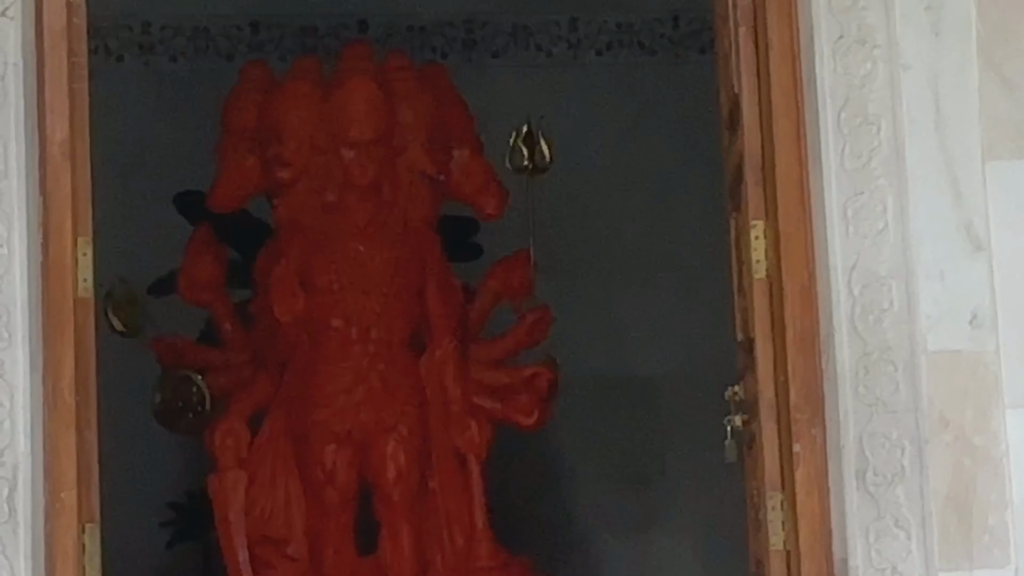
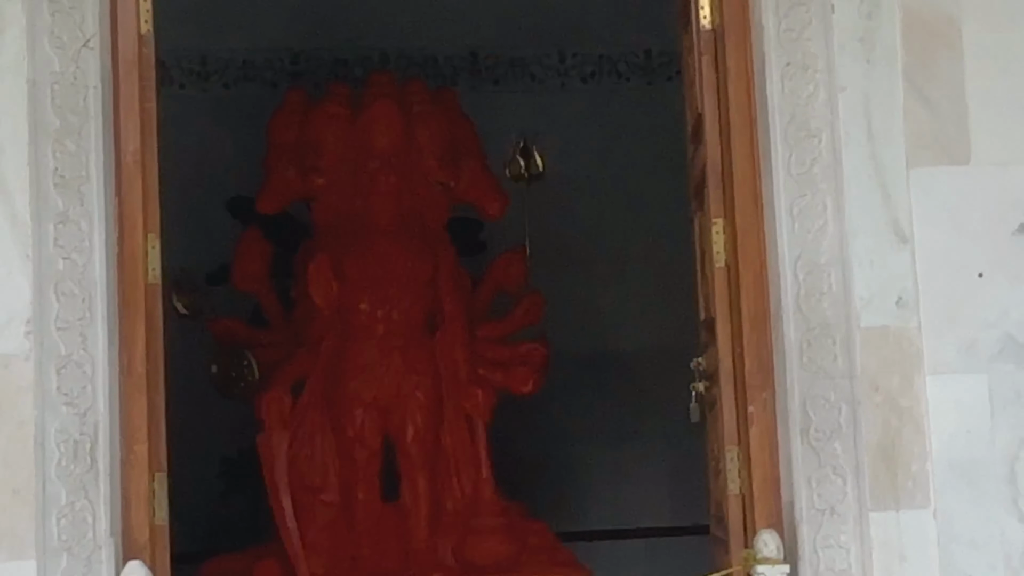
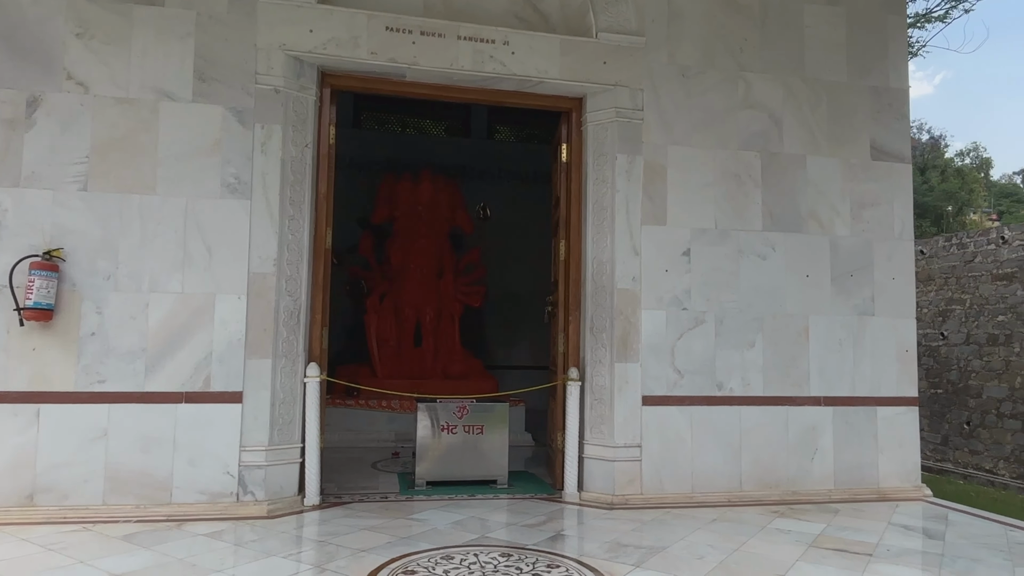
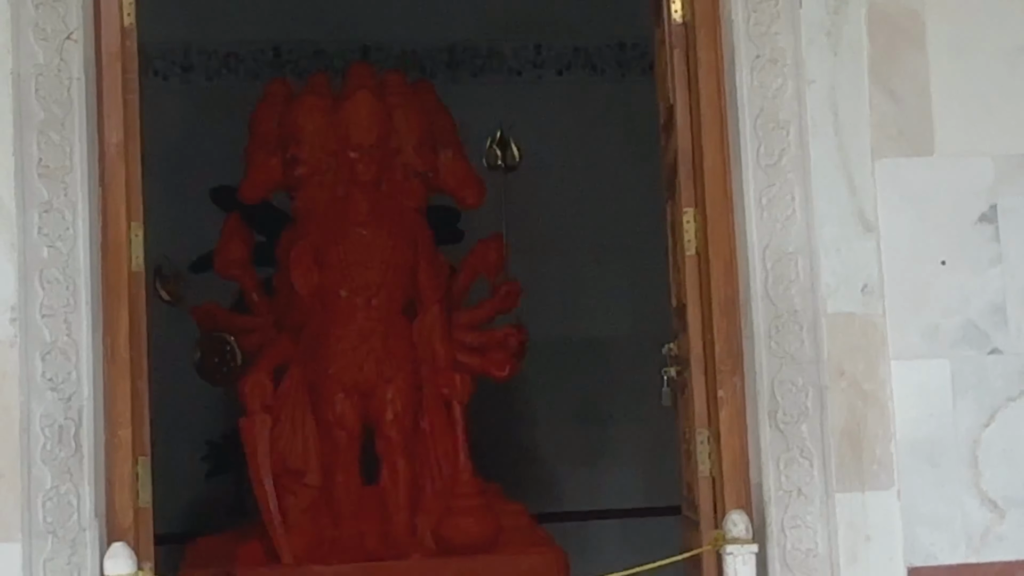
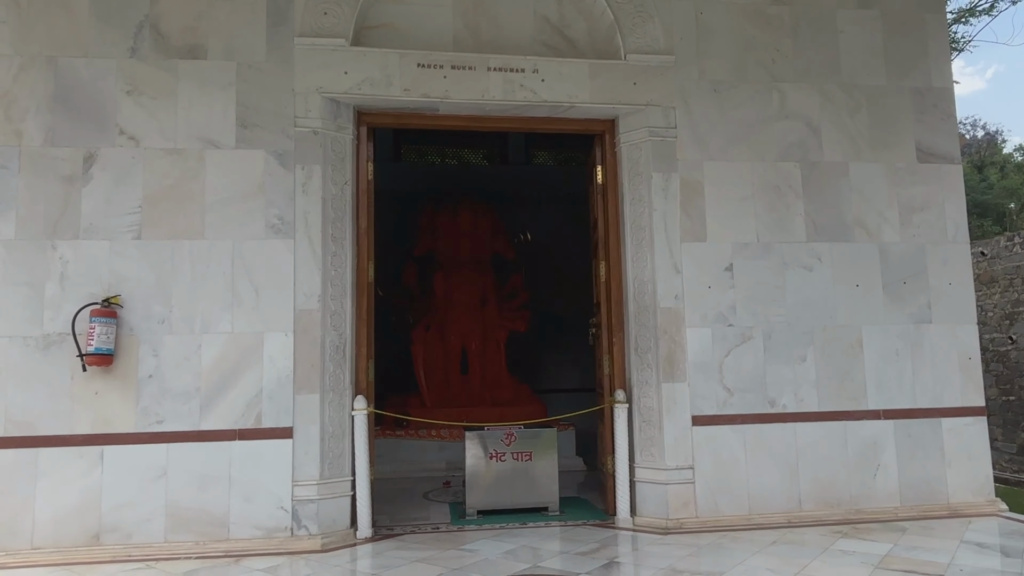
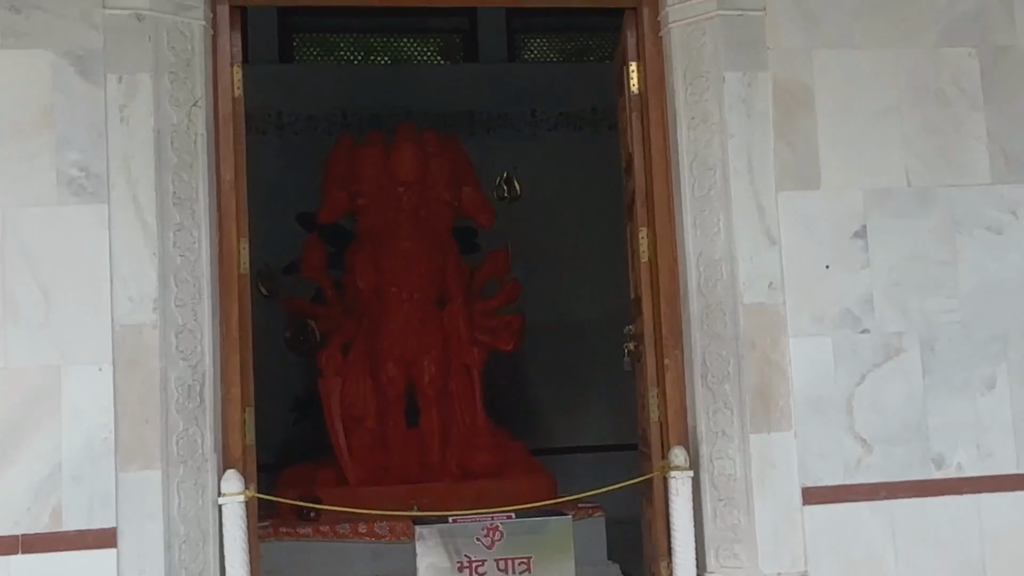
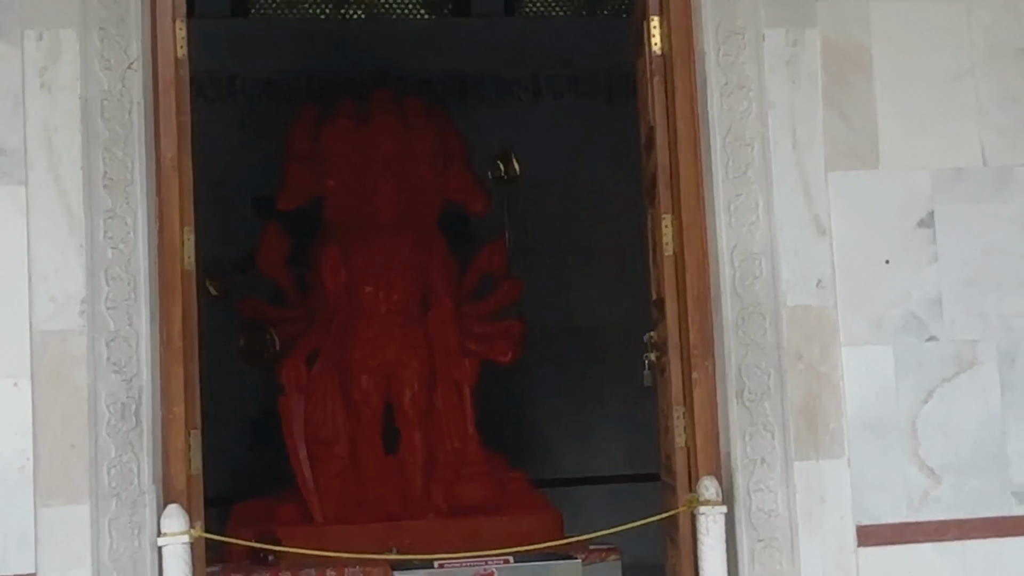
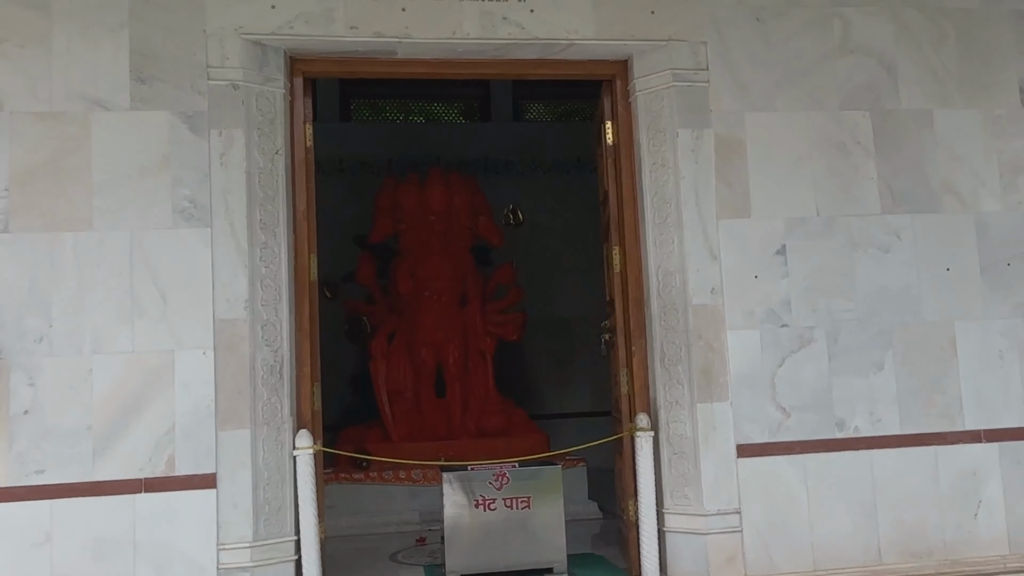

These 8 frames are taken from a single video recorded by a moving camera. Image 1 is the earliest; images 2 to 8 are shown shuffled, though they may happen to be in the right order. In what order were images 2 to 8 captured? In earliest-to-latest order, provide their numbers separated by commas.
2, 4, 7, 6, 8, 5, 3
